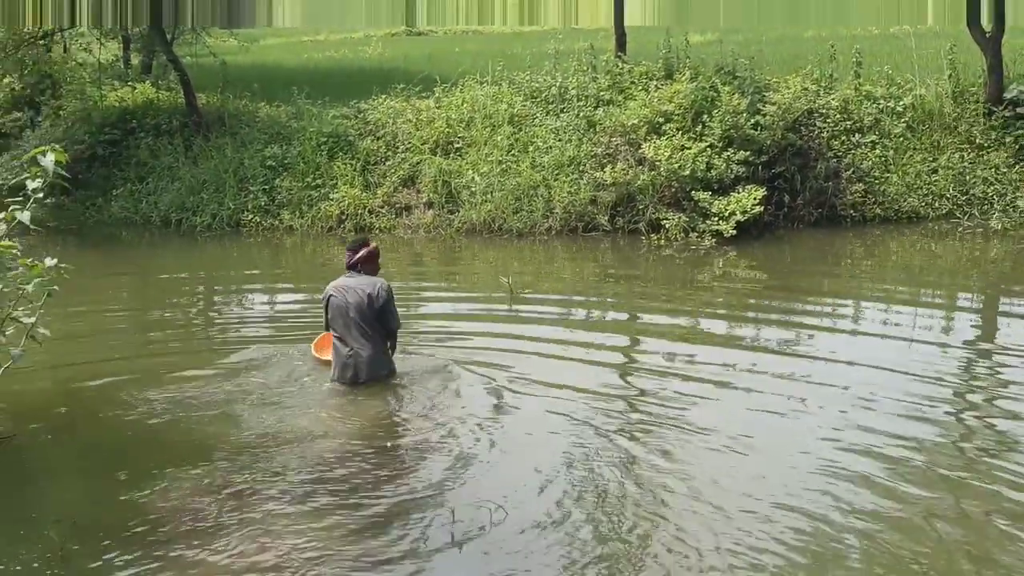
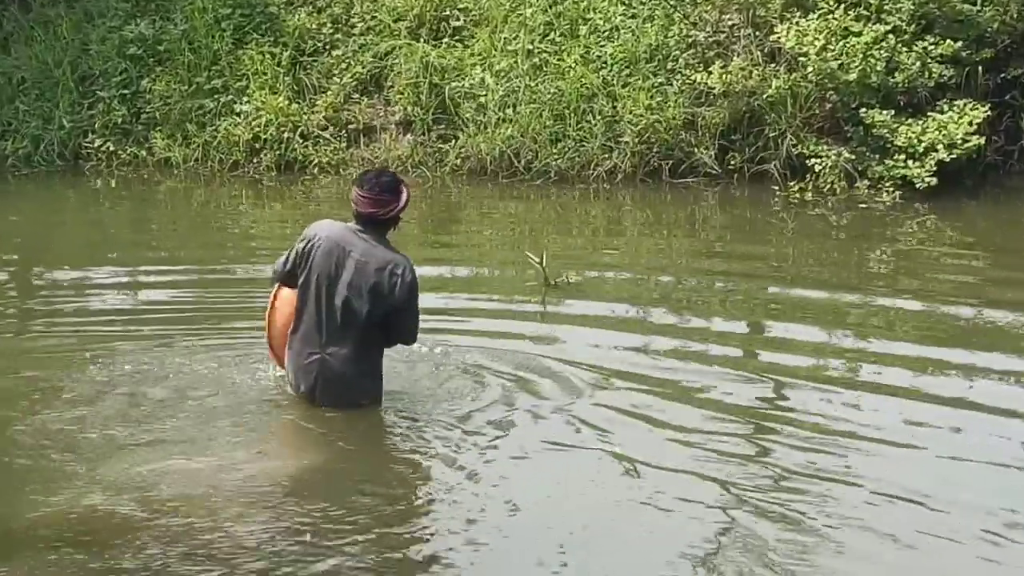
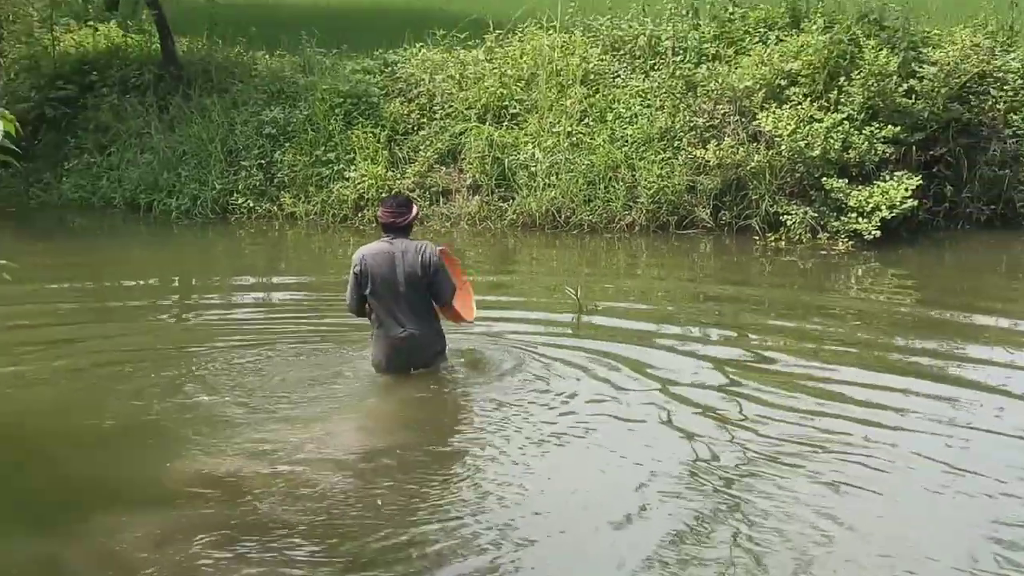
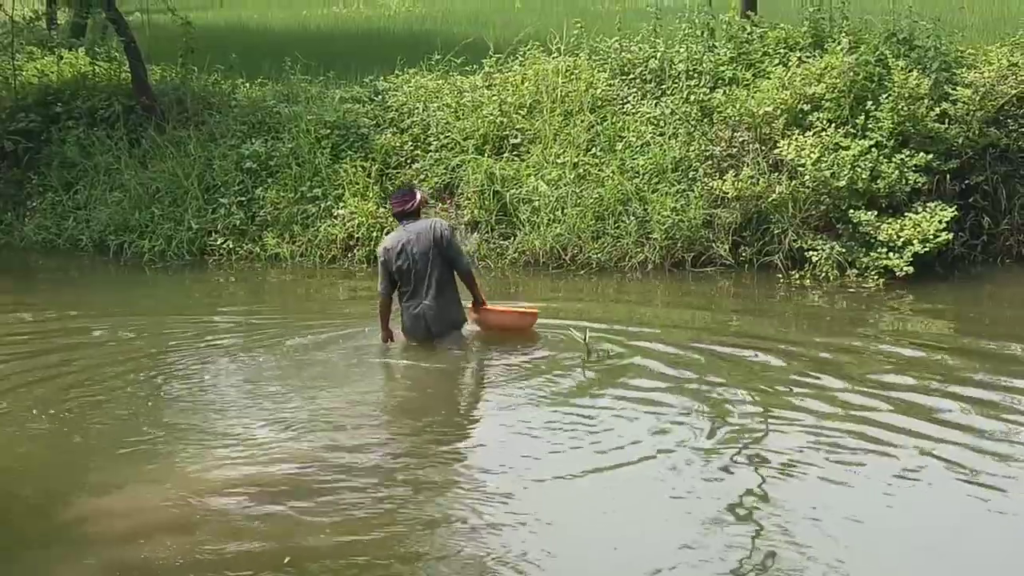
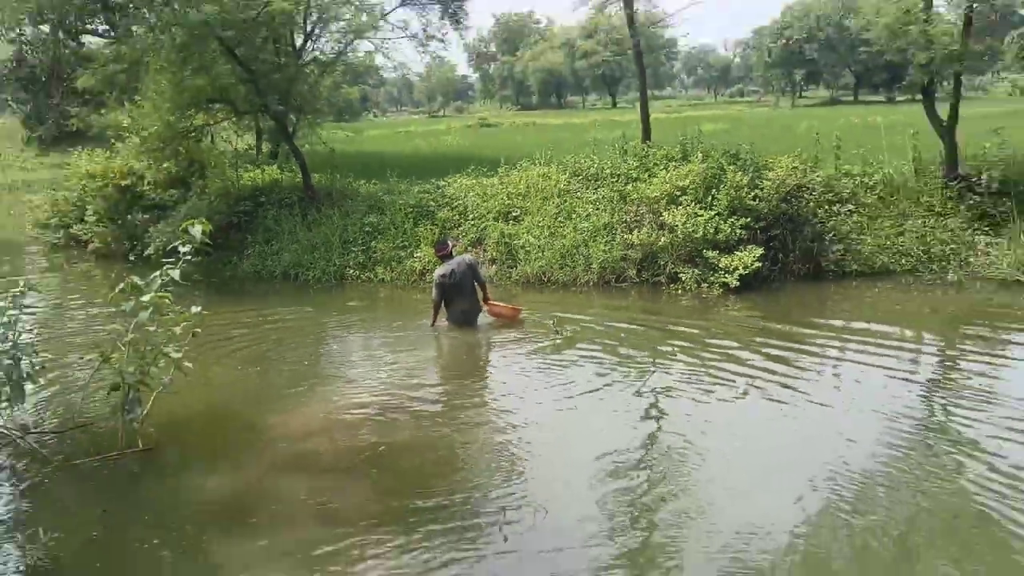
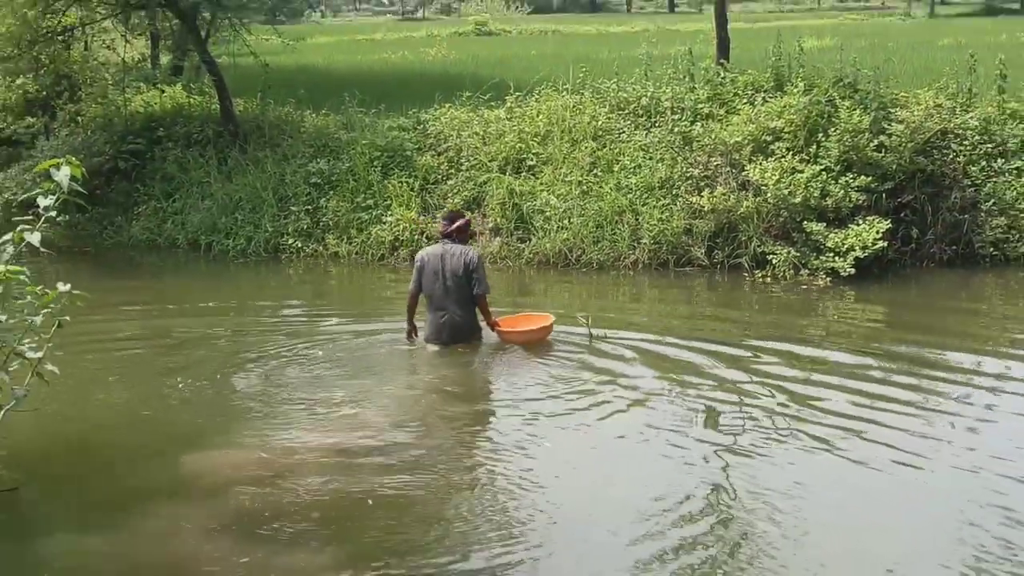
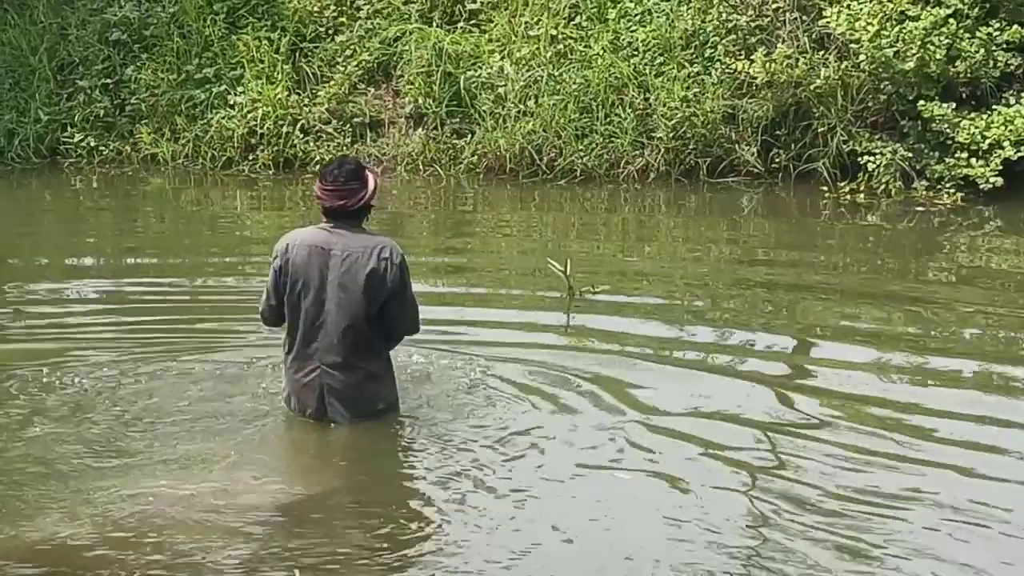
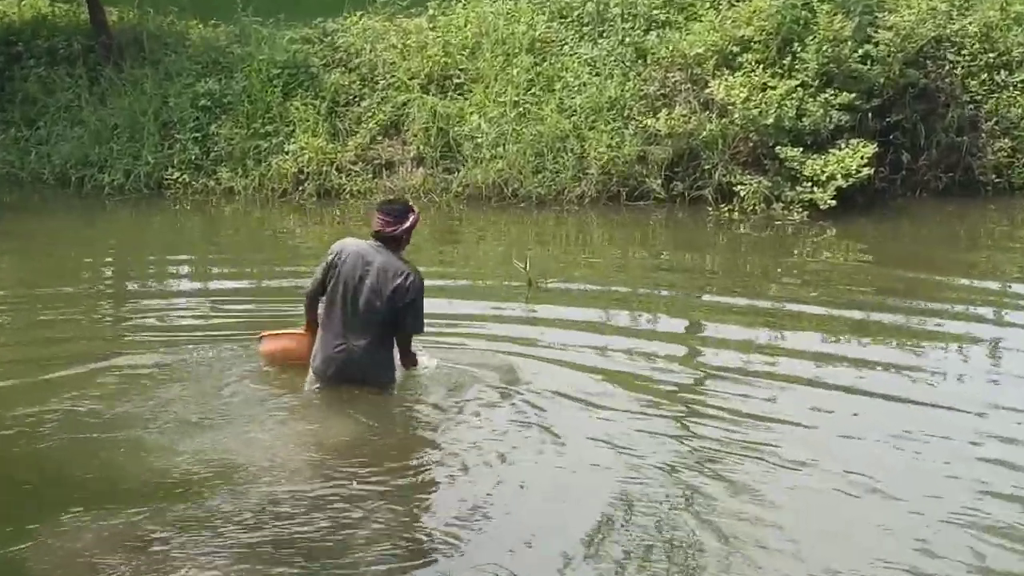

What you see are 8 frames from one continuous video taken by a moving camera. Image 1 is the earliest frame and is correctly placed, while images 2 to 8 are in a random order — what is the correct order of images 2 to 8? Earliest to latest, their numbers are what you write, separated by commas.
8, 2, 7, 3, 6, 4, 5
